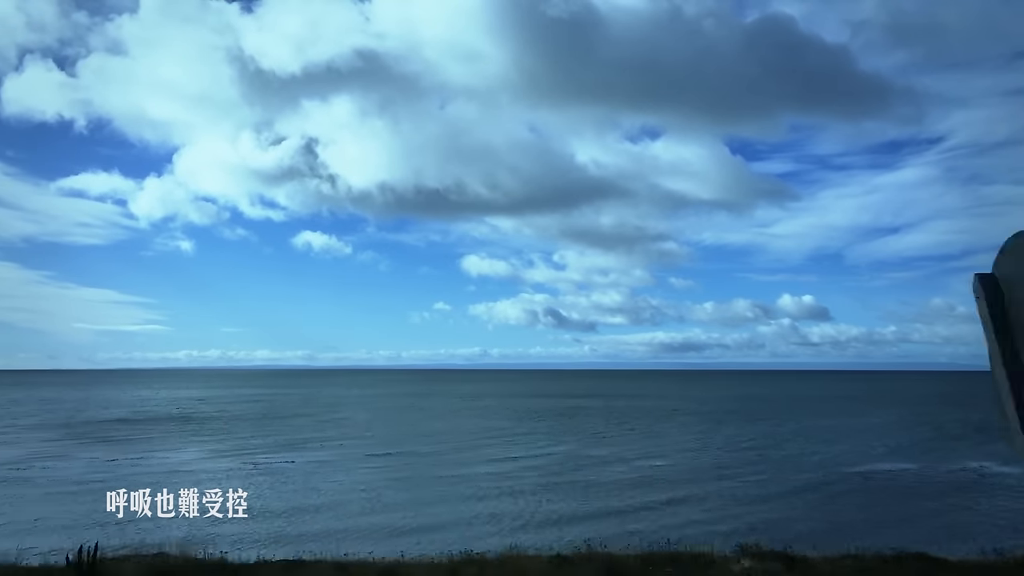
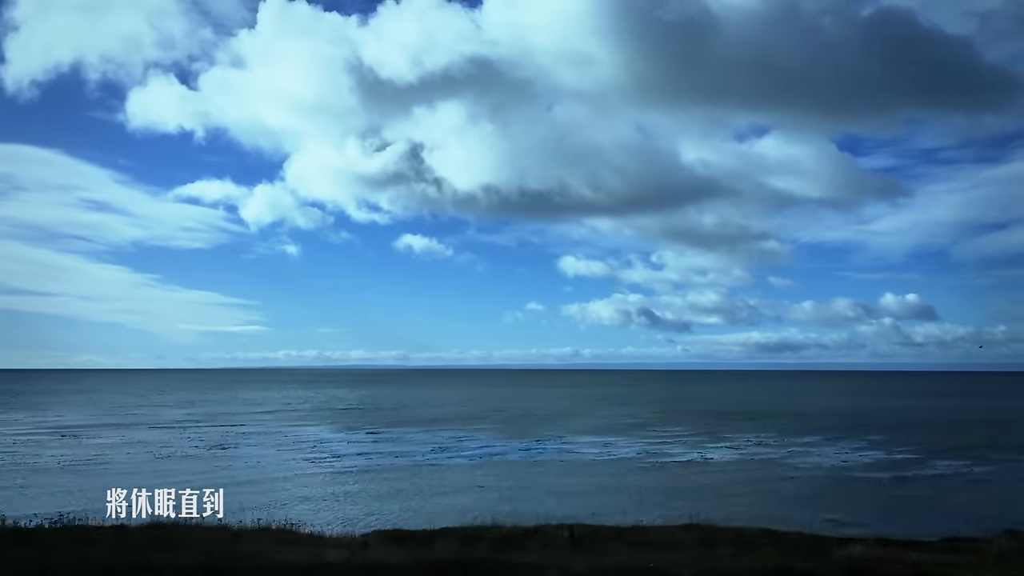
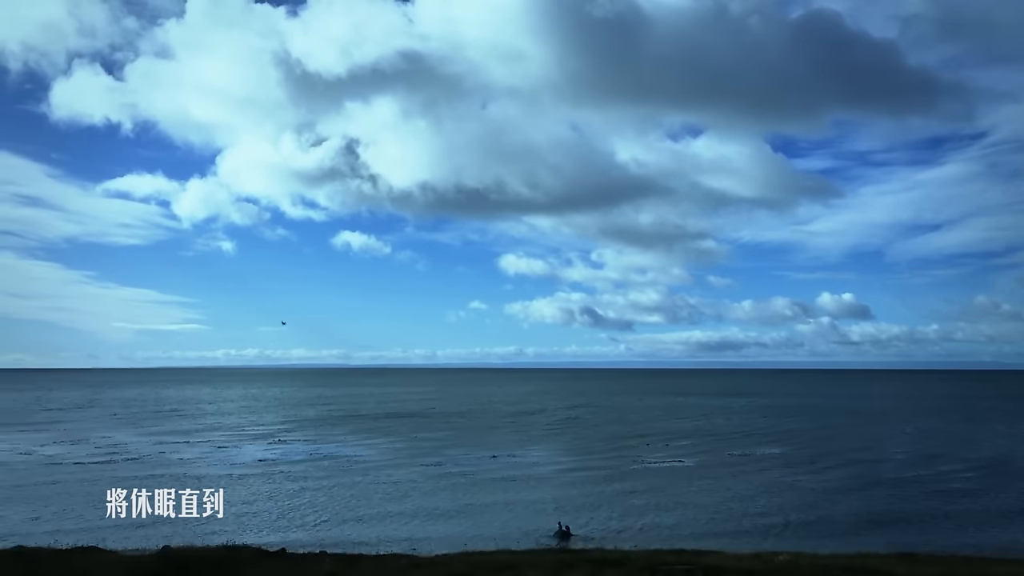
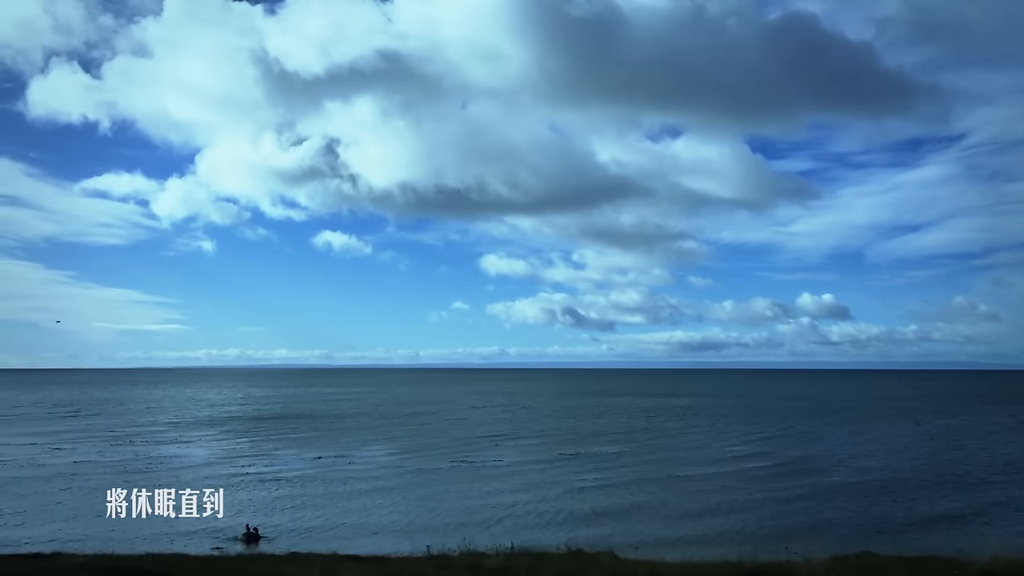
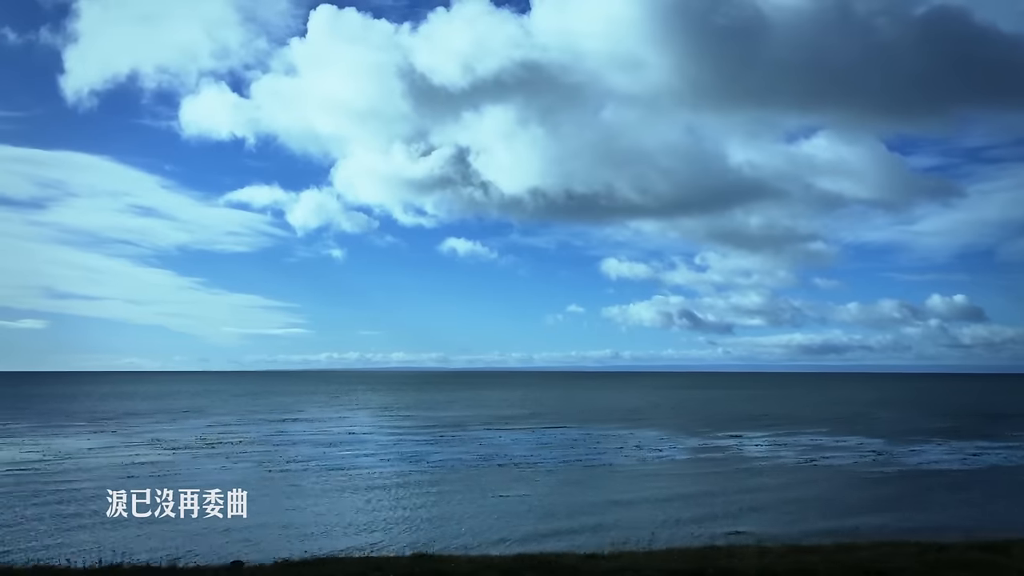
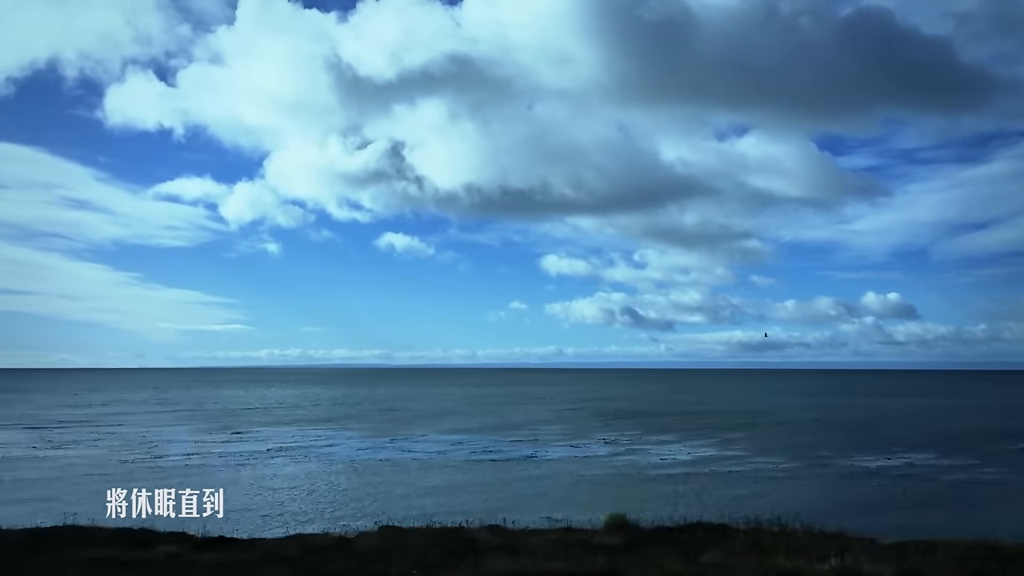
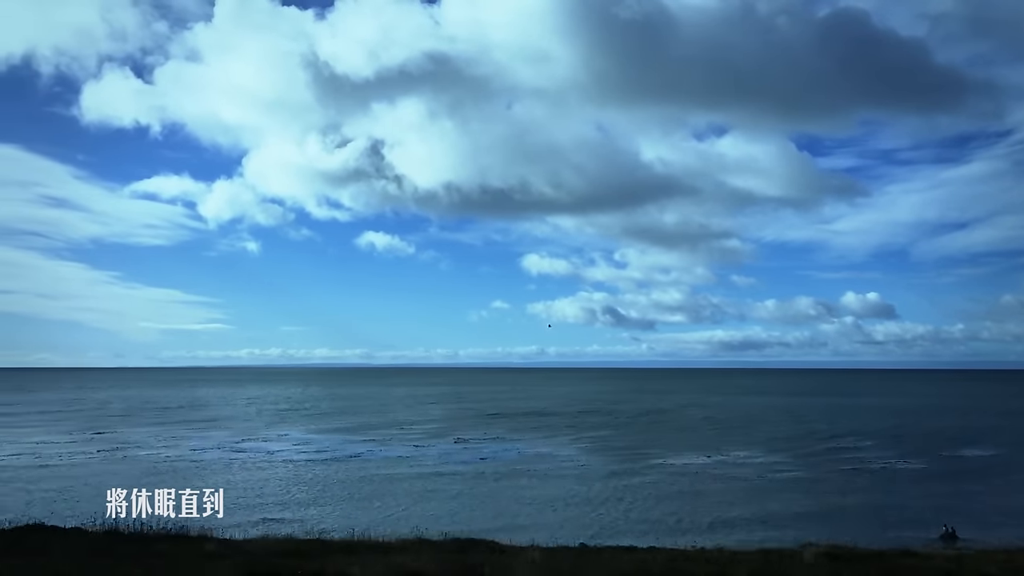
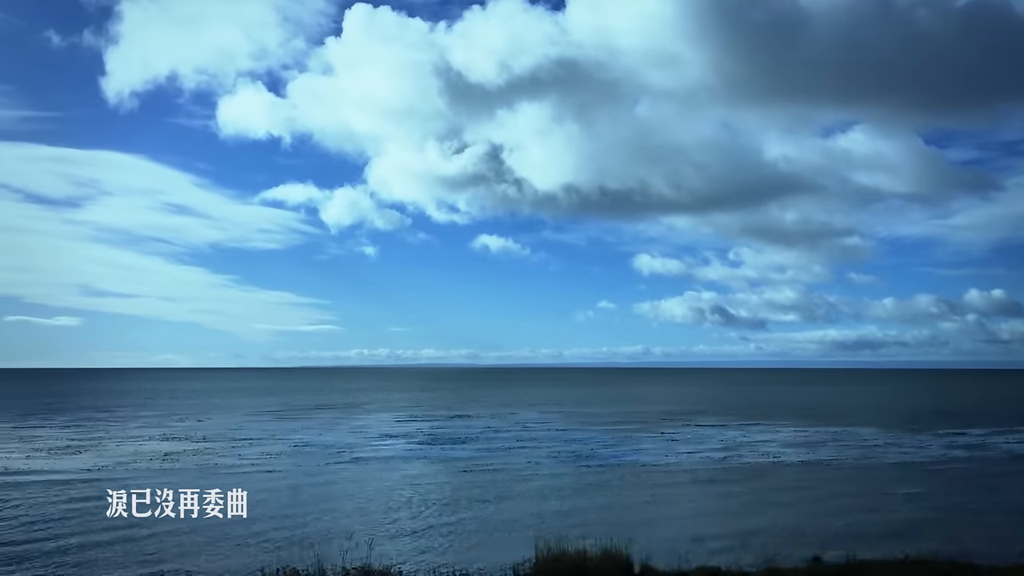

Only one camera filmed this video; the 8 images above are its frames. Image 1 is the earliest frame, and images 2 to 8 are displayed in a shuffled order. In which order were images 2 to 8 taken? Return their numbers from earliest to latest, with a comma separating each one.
4, 3, 7, 6, 2, 5, 8
